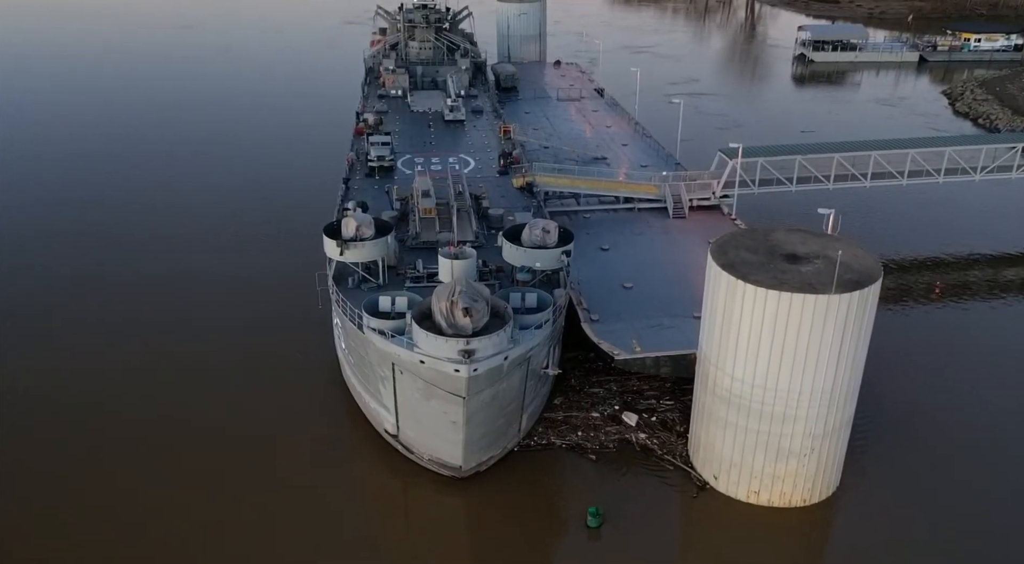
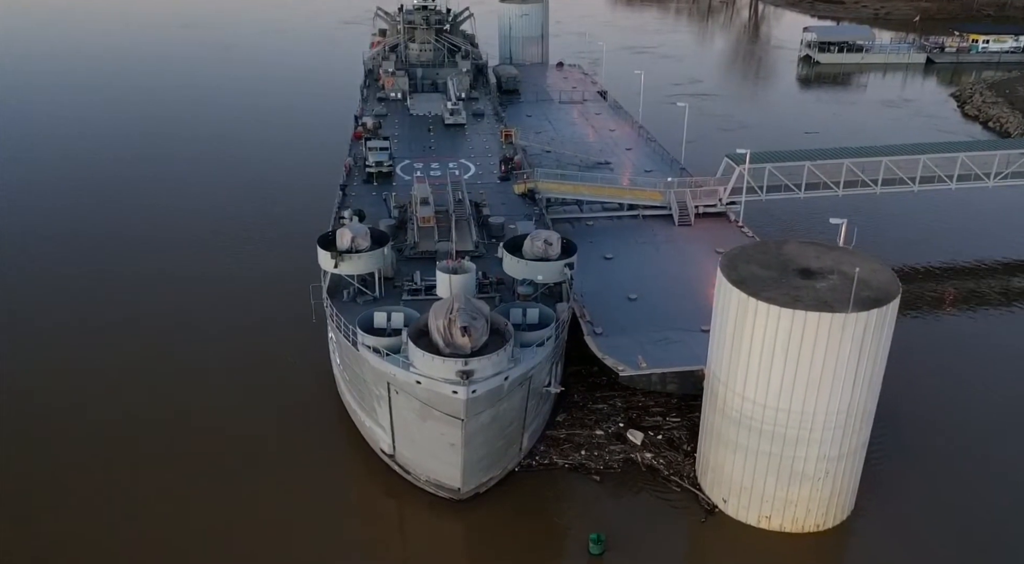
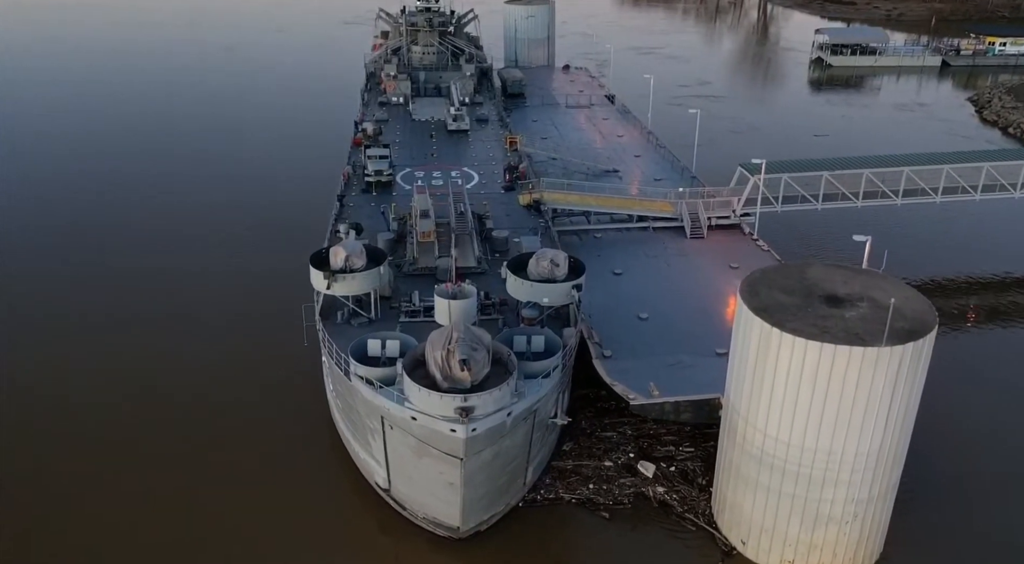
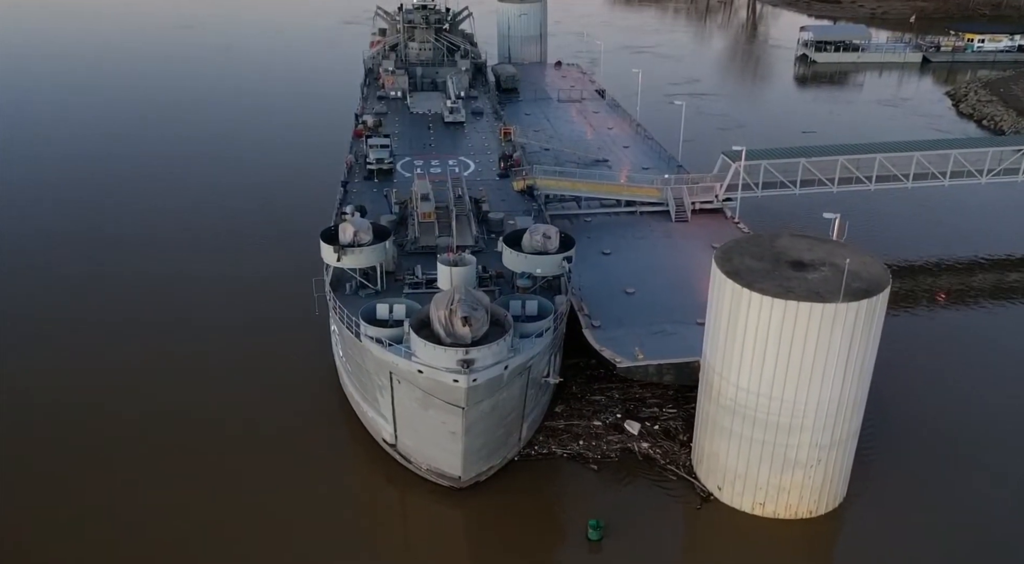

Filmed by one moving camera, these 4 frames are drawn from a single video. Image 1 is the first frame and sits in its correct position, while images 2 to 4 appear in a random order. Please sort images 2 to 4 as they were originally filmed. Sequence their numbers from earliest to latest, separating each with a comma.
4, 2, 3
